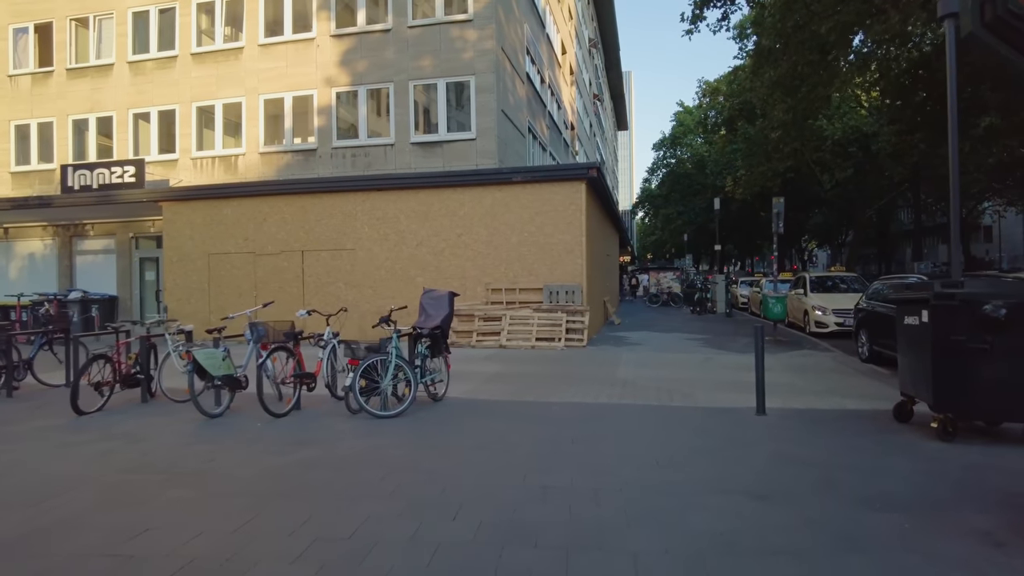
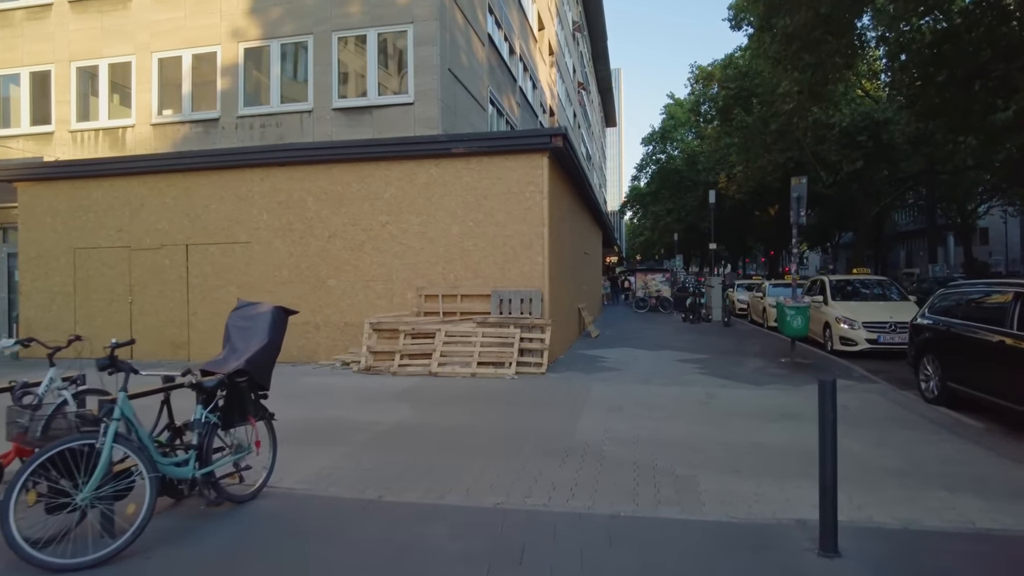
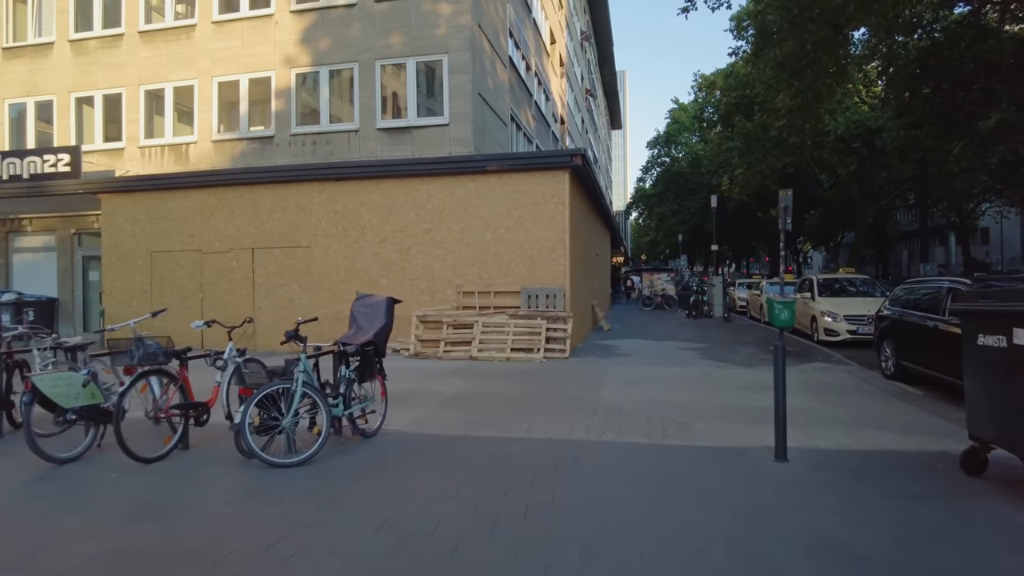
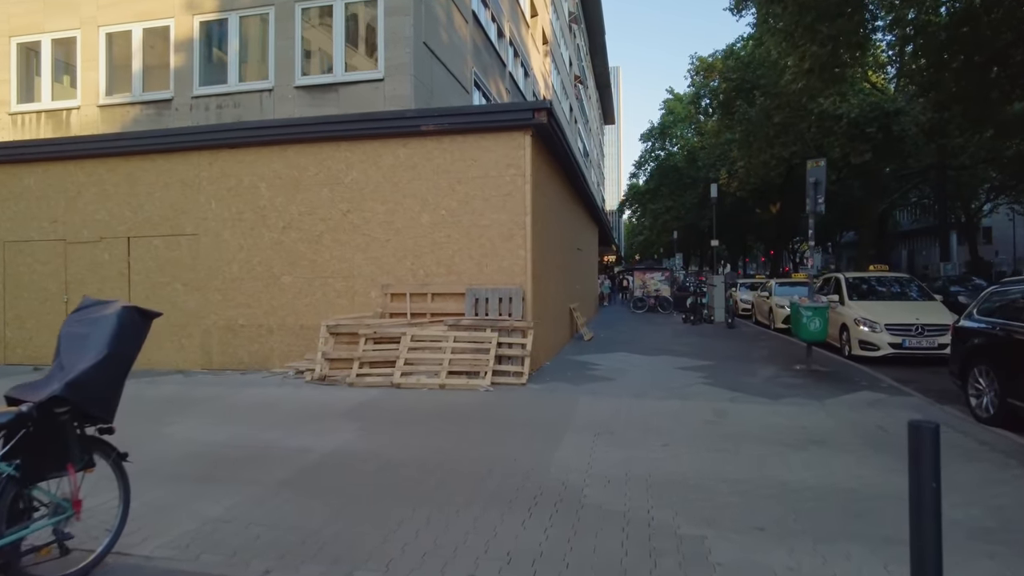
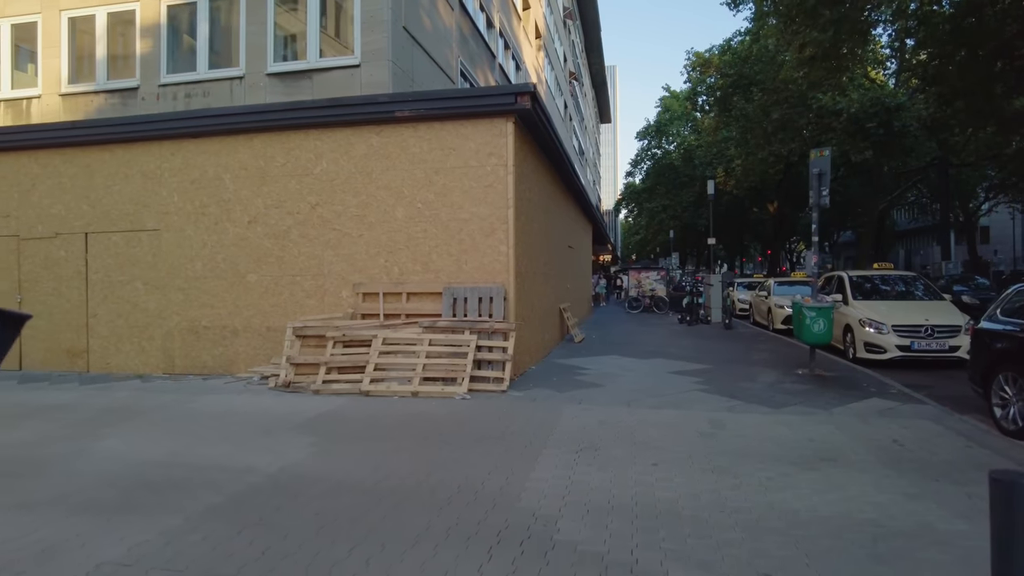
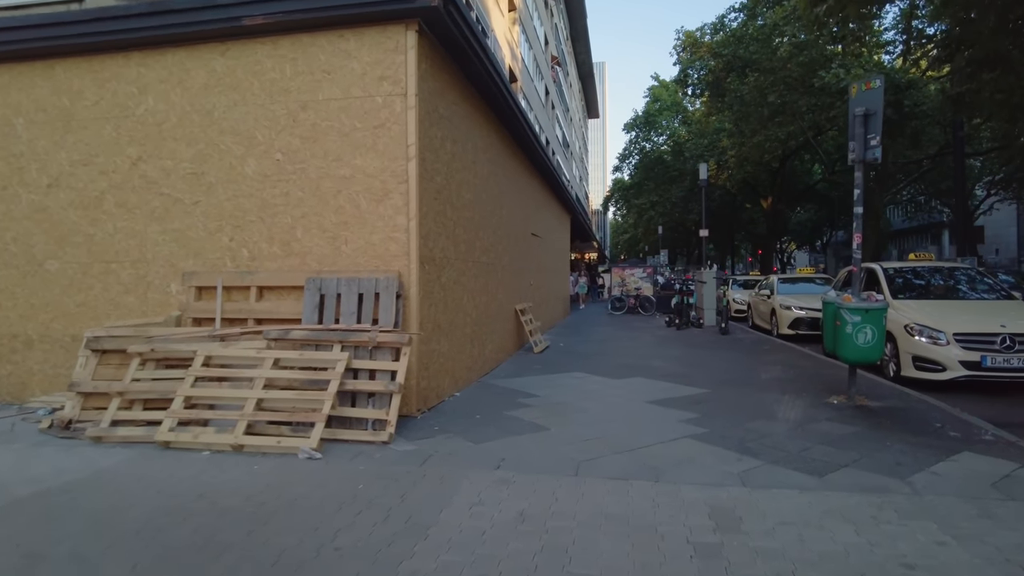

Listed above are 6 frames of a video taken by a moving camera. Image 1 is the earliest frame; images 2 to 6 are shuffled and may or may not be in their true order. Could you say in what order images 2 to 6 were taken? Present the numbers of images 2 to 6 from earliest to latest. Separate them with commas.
3, 2, 4, 5, 6
